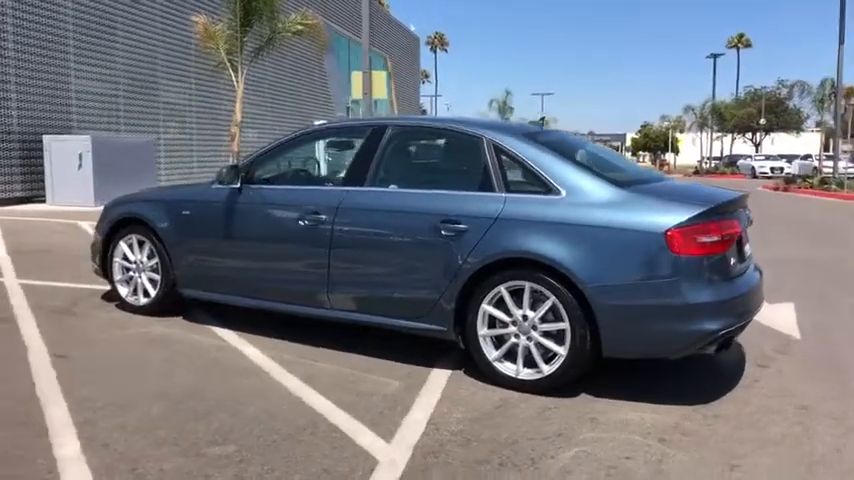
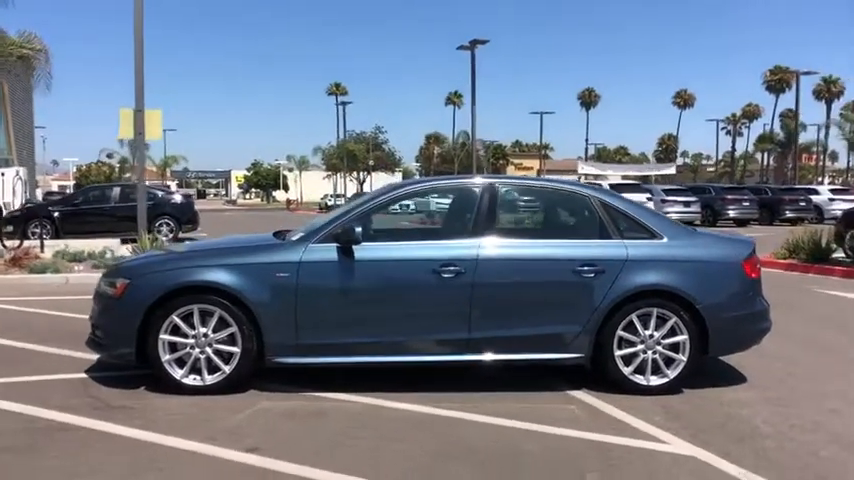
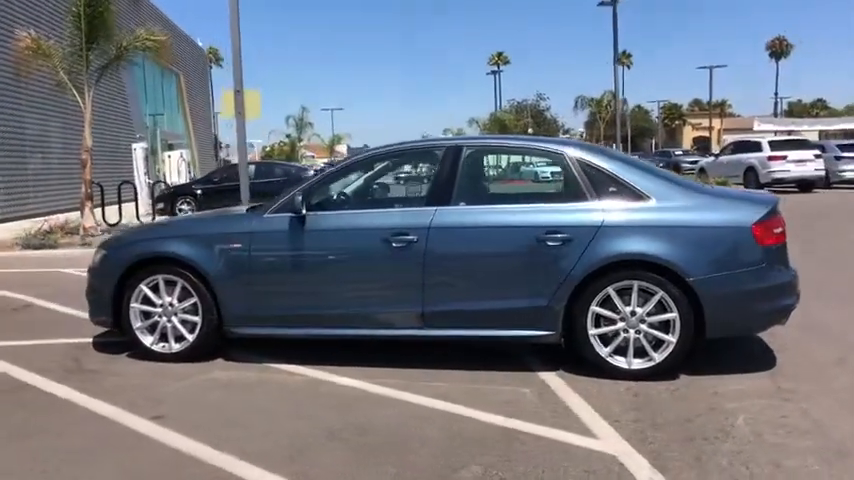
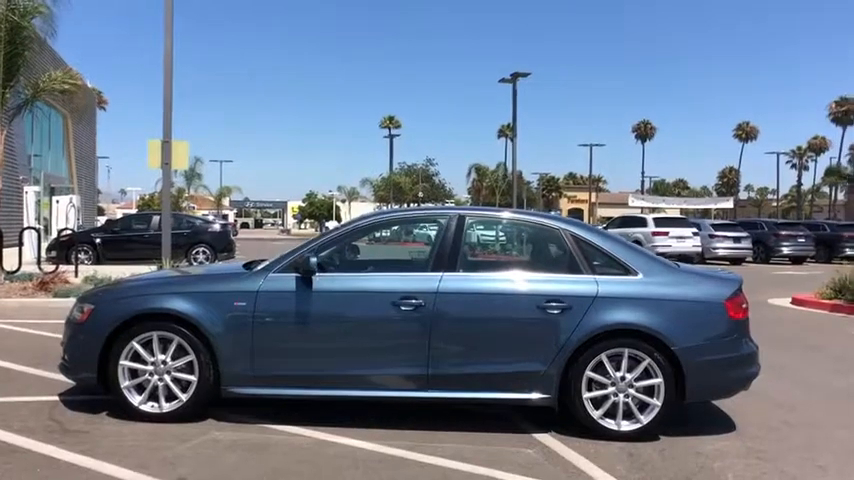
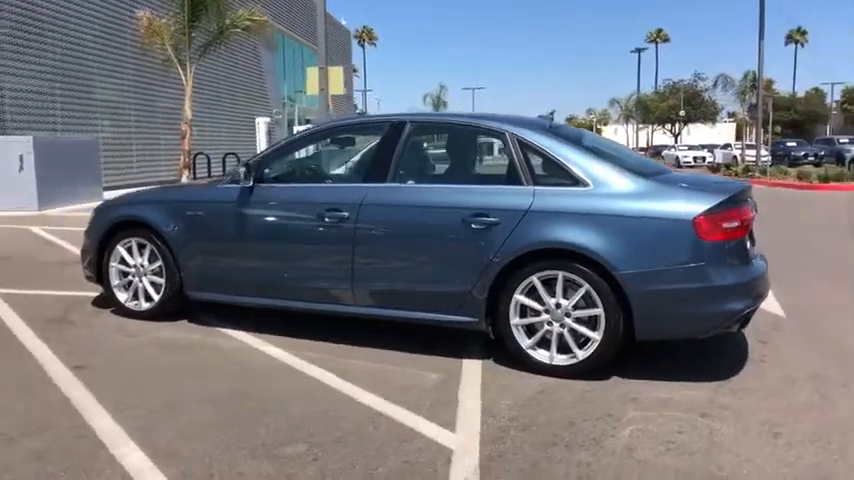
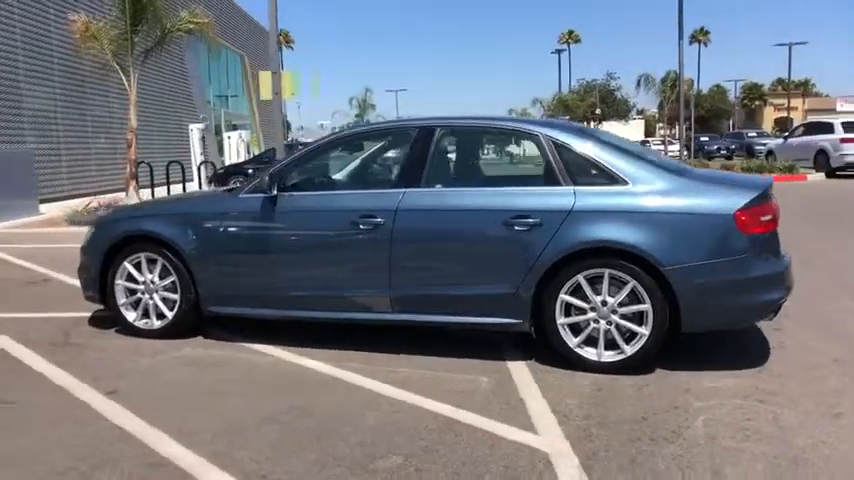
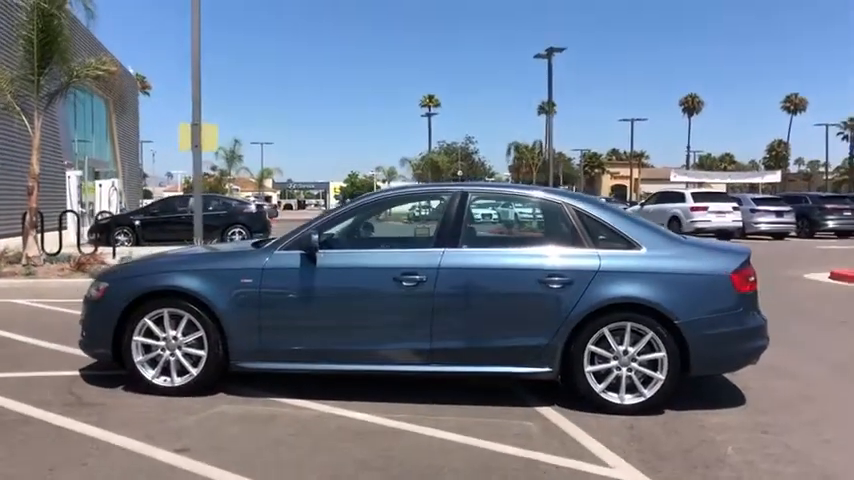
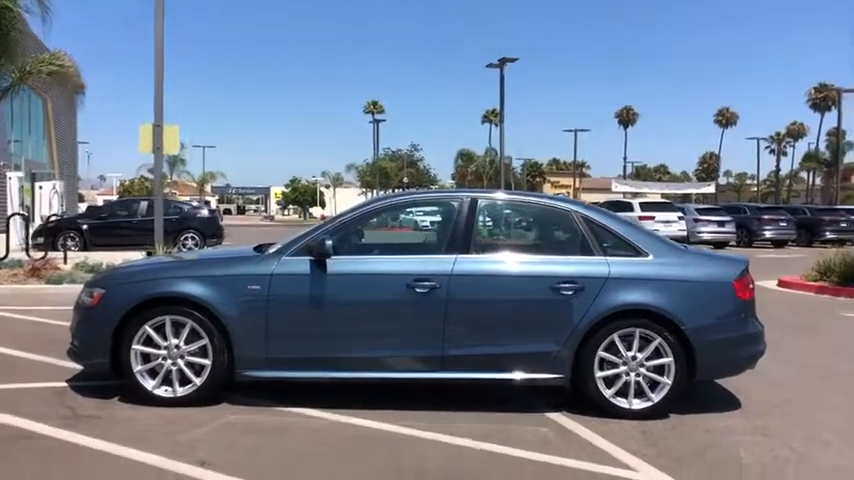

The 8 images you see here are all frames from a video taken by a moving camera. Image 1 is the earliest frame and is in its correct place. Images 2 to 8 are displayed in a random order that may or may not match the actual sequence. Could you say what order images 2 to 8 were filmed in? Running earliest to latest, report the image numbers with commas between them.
5, 6, 3, 7, 4, 8, 2
